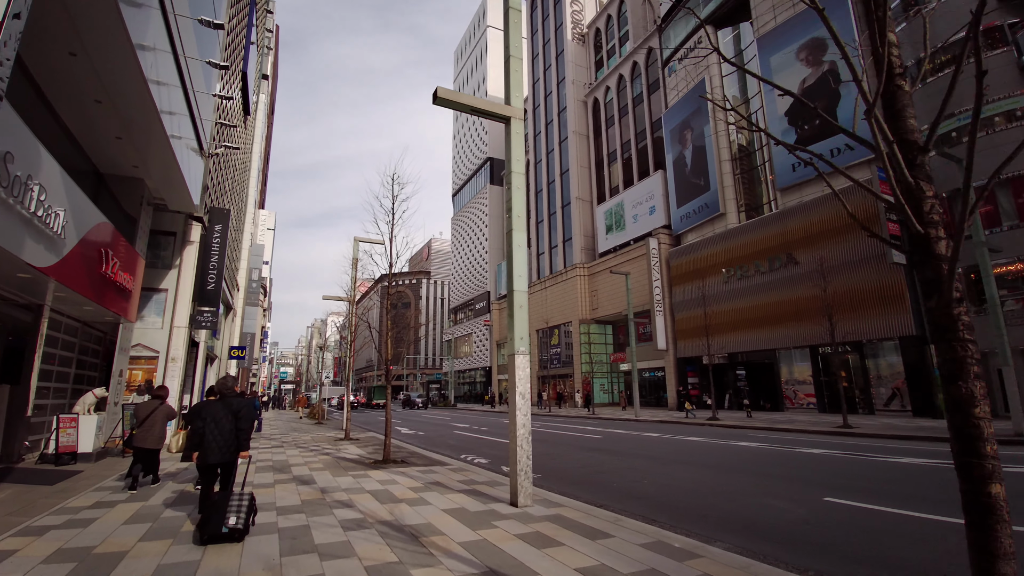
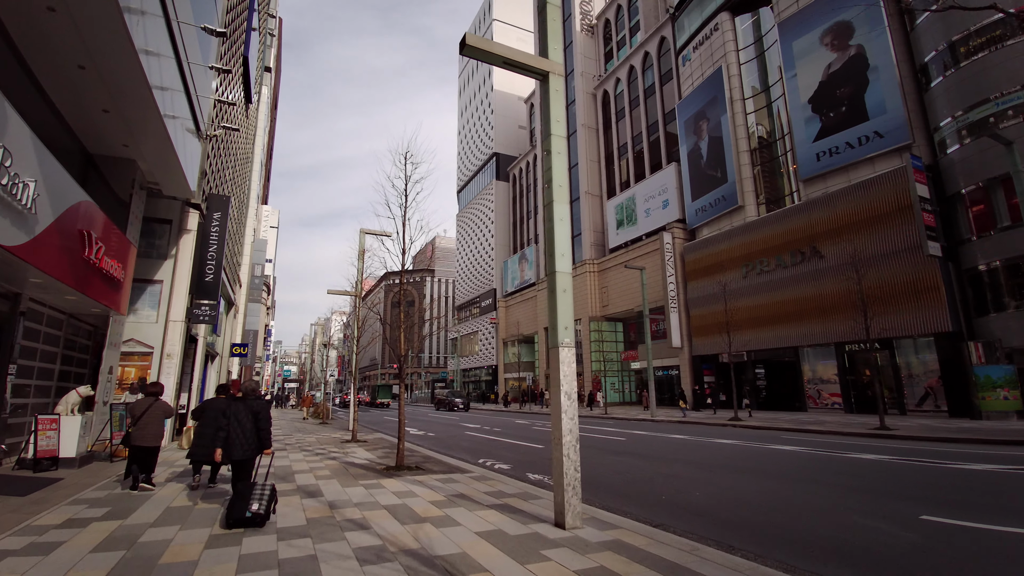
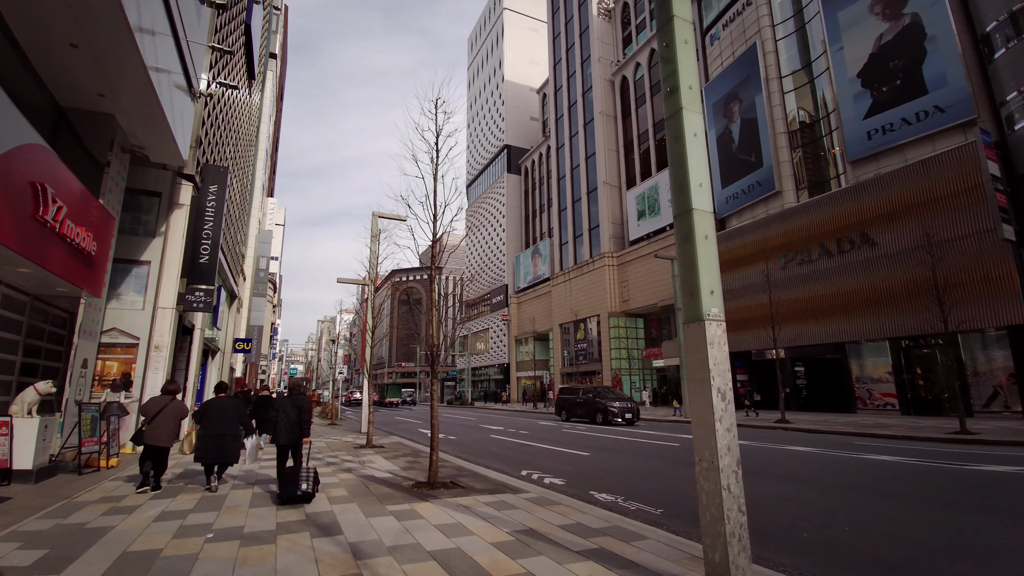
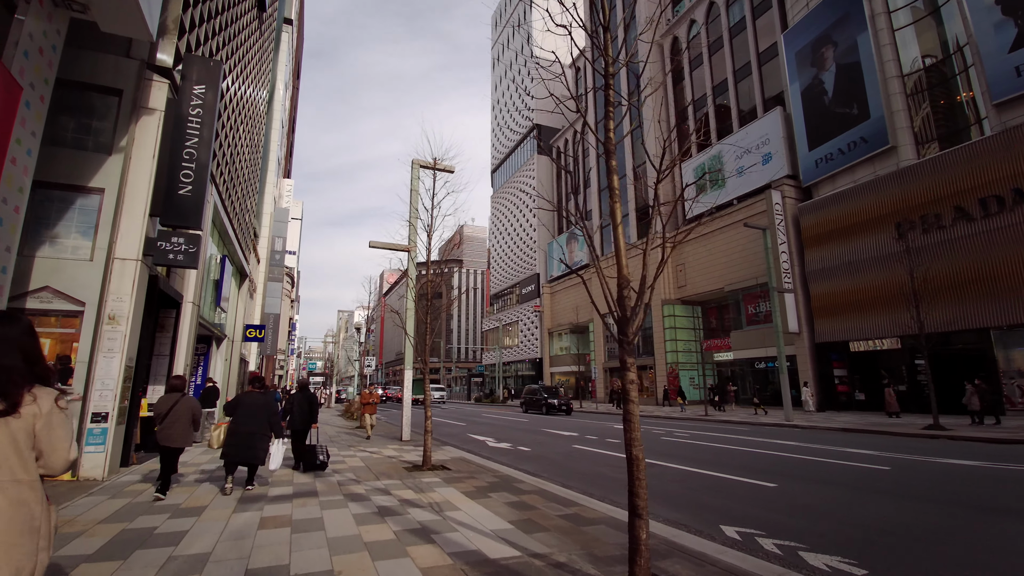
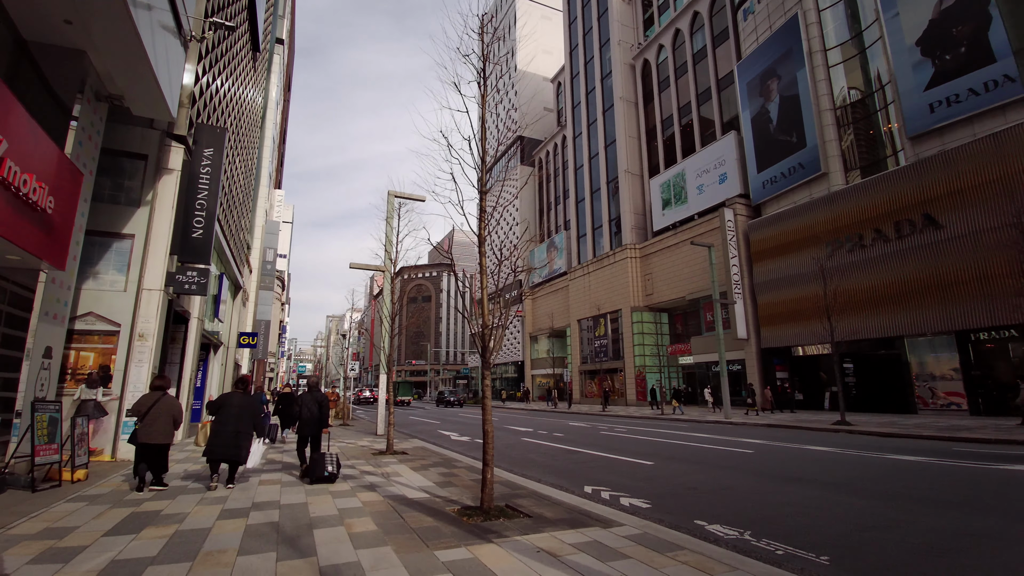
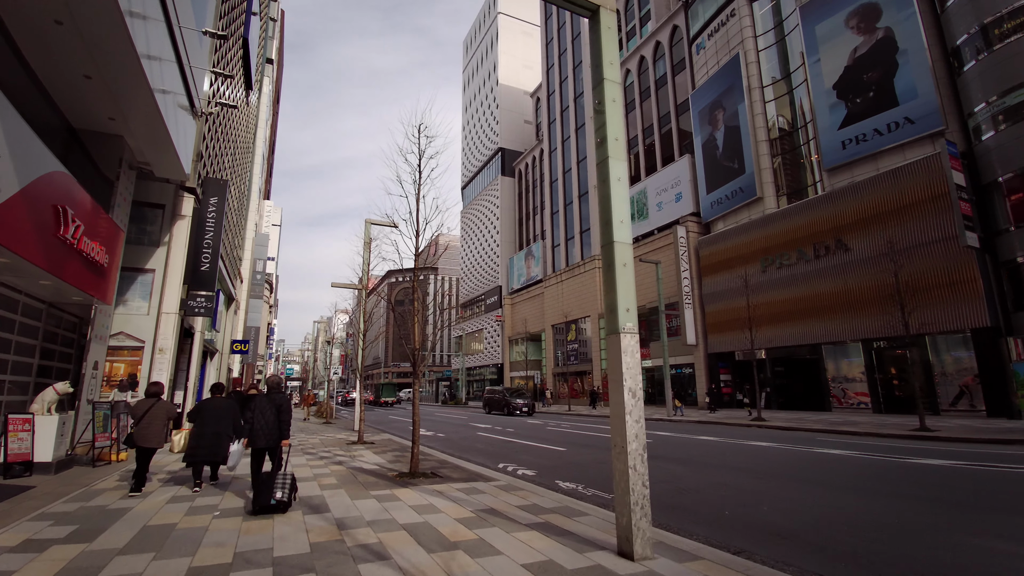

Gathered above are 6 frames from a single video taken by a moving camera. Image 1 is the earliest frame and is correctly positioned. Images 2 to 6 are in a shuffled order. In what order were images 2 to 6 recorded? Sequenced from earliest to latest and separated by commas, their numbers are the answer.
2, 6, 3, 5, 4
